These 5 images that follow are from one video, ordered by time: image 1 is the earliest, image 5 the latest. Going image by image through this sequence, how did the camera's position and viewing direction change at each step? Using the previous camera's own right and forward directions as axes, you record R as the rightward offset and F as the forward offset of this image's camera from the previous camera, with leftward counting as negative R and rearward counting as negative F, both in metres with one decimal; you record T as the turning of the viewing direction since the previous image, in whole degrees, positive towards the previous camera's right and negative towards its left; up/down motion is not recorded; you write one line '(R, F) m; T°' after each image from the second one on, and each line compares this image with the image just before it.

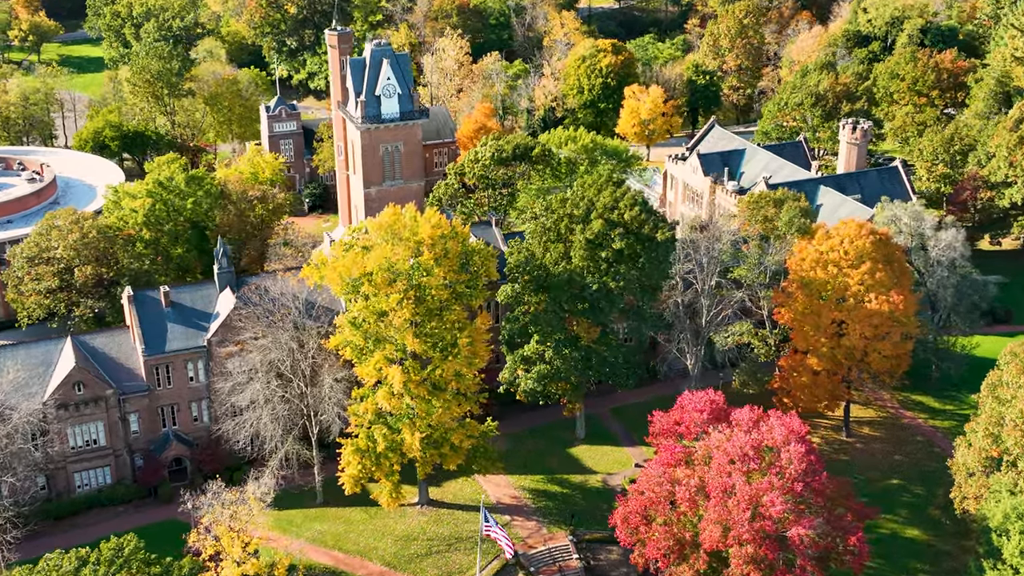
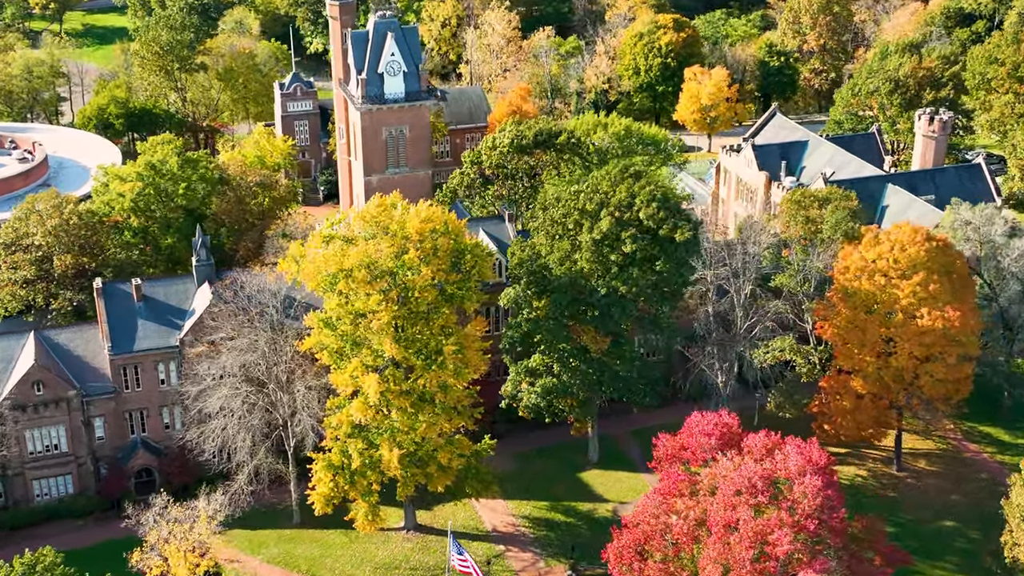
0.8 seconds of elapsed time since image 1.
(+4.4, +6.5) m; -5°
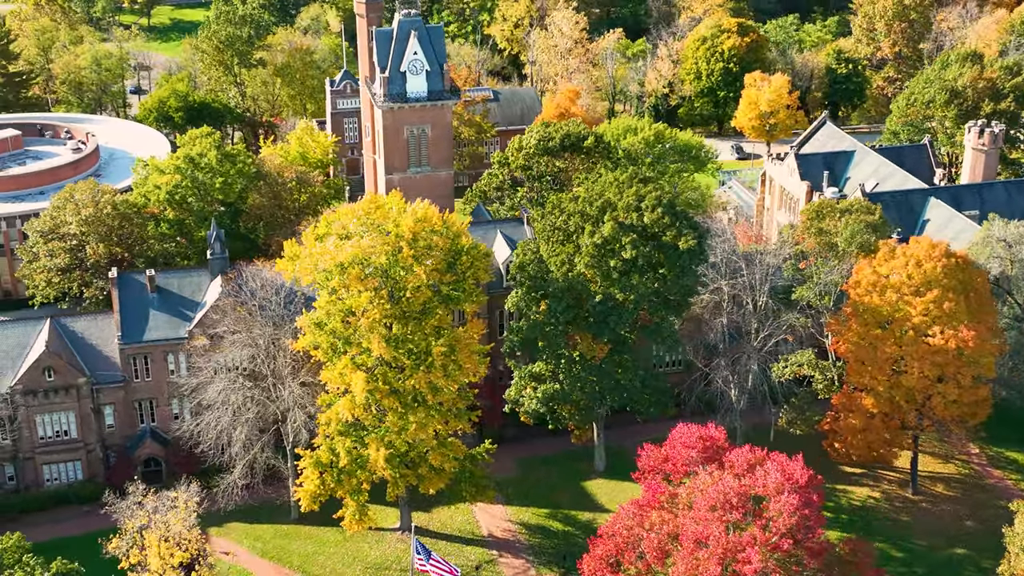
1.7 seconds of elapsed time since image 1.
(+4.2, +0.7) m; -5°
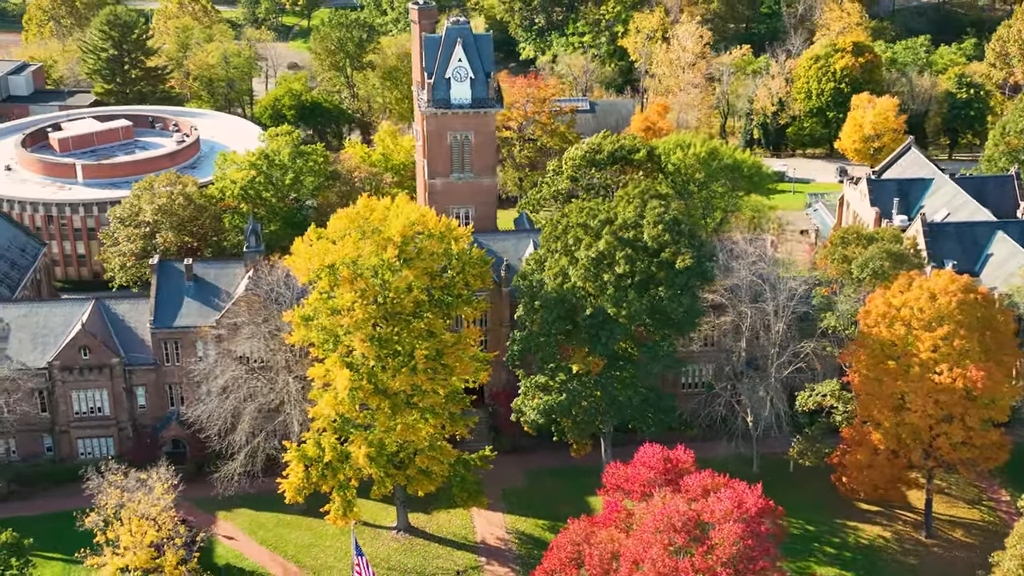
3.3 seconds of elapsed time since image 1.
(+7.5, +0.4) m; -9°
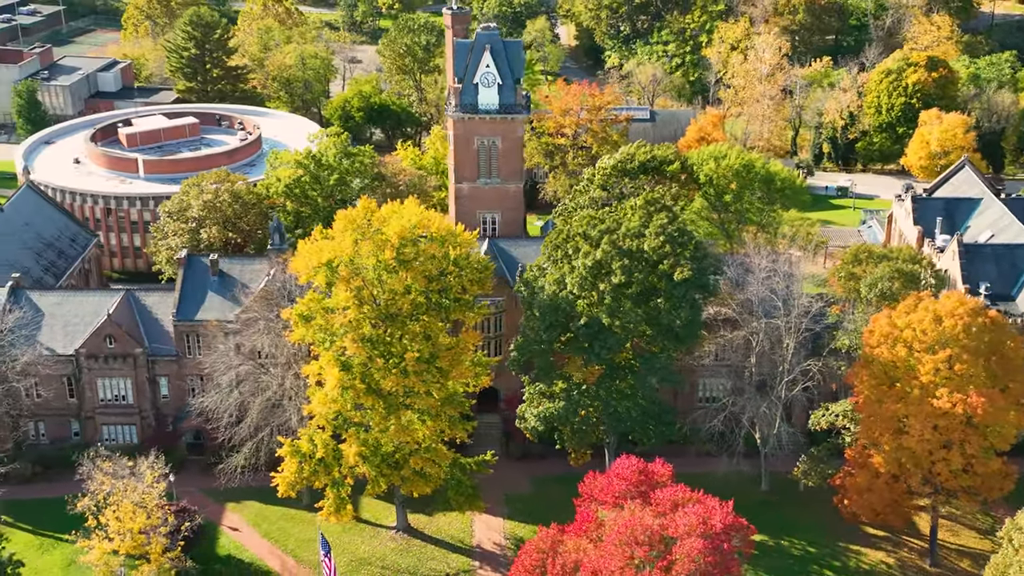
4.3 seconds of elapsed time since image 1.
(+4.6, +0.2) m; -5°
